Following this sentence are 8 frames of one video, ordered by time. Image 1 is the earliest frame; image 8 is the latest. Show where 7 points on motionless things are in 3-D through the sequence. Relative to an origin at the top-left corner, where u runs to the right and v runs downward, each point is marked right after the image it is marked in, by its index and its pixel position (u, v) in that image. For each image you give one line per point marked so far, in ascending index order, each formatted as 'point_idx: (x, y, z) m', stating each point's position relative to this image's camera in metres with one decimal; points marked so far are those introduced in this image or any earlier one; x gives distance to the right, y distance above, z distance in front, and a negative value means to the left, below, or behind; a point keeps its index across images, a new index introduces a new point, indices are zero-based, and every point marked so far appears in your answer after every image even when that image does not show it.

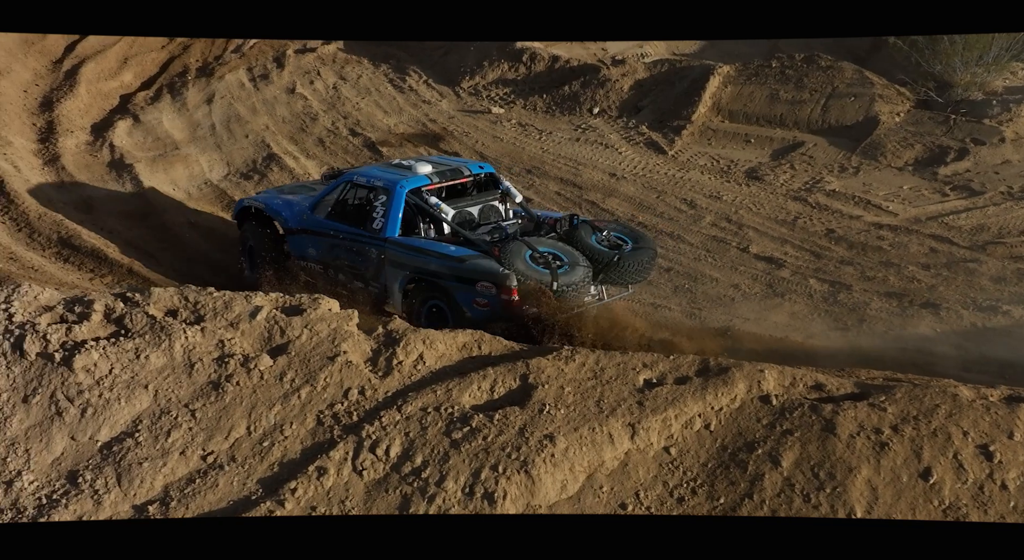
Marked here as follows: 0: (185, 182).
0: (-4.5, +1.4, +10.6) m
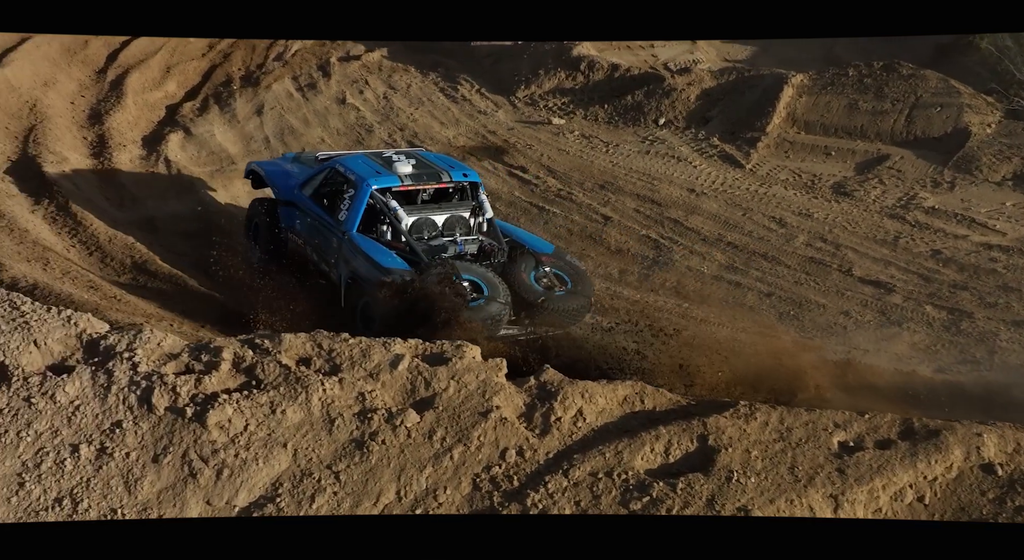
0: (-3.6, +1.1, +10.3) m
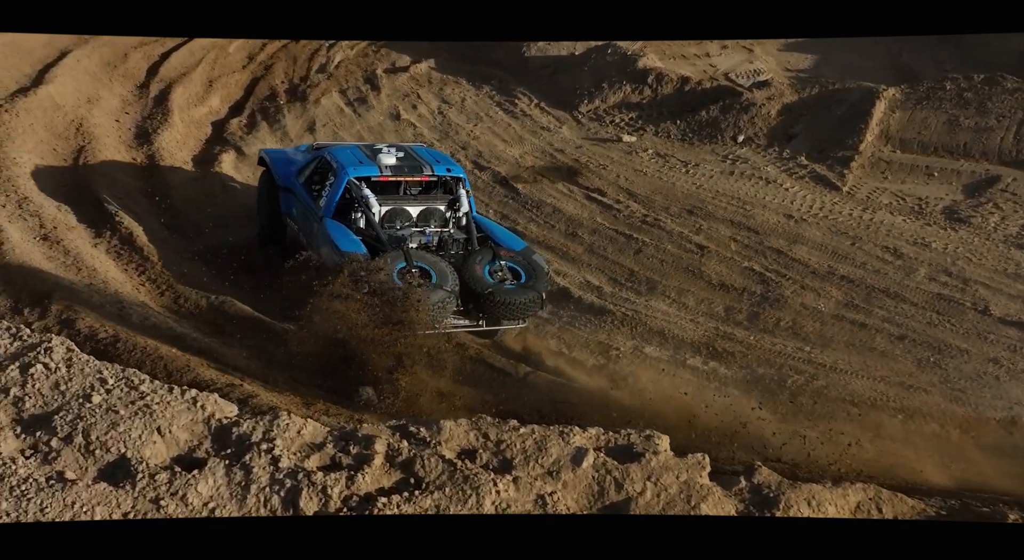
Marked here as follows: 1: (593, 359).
0: (-2.6, +0.7, +9.8) m
1: (+0.7, -0.7, +7.0) m
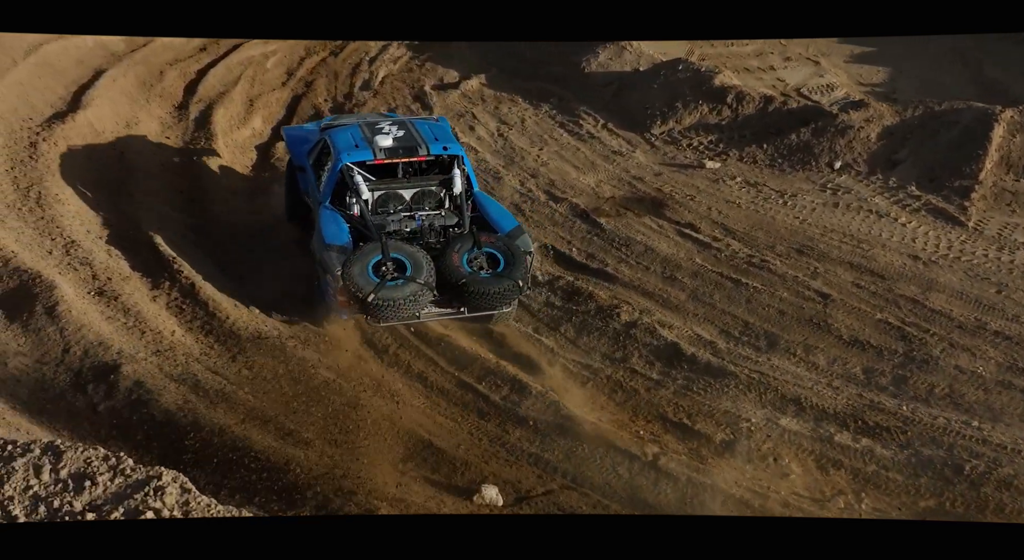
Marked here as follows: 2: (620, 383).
0: (-1.6, +0.2, +9.0) m
1: (+1.7, -1.2, +6.2) m
2: (+1.0, -0.9, +7.0) m
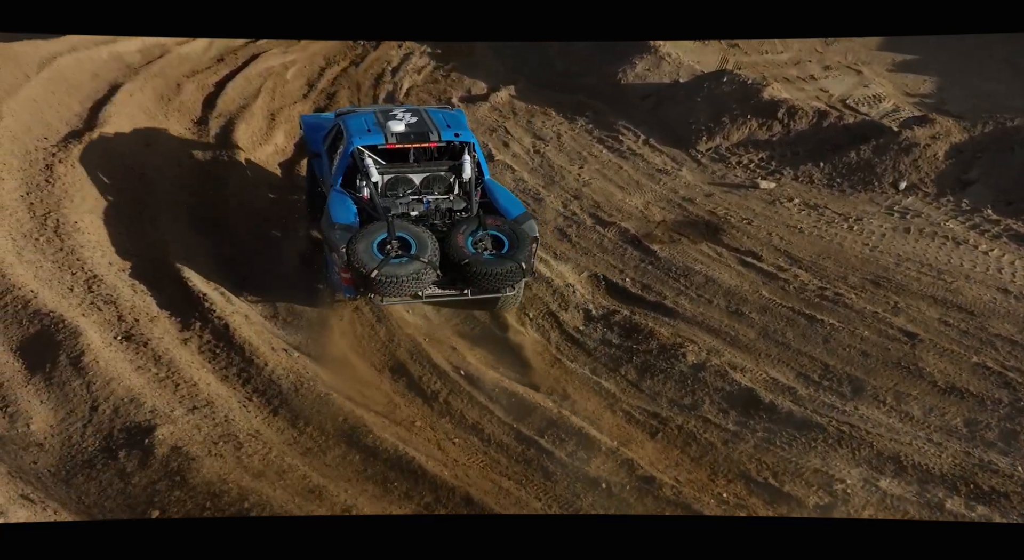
0: (-1.1, -0.2, +8.5) m
1: (+2.2, -1.6, +5.6) m
2: (+1.5, -1.3, +6.4) m
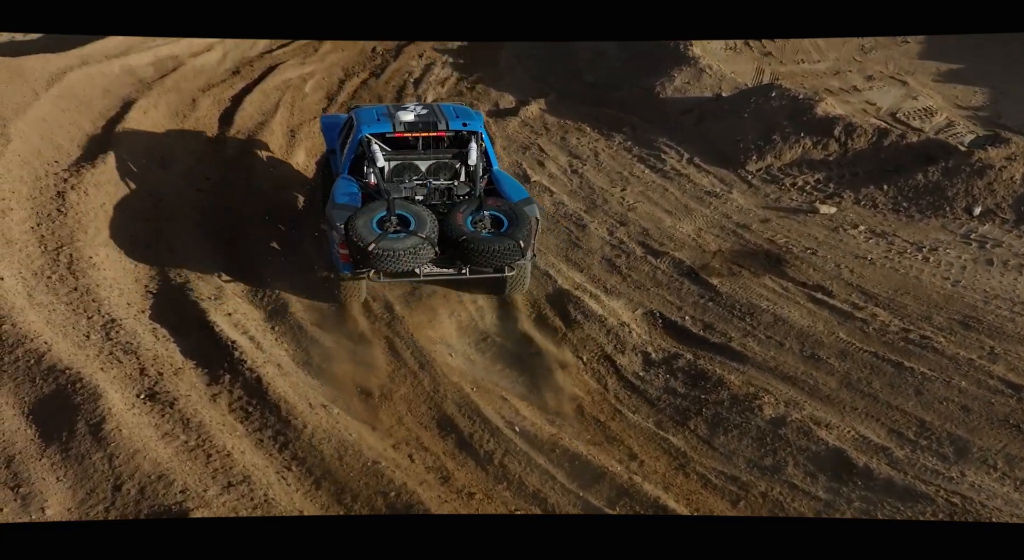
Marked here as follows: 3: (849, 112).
0: (-0.6, -0.6, +7.8) m
1: (+2.7, -2.0, +4.9) m
2: (+2.0, -1.7, +5.7) m
3: (+5.1, +2.5, +11.6) m
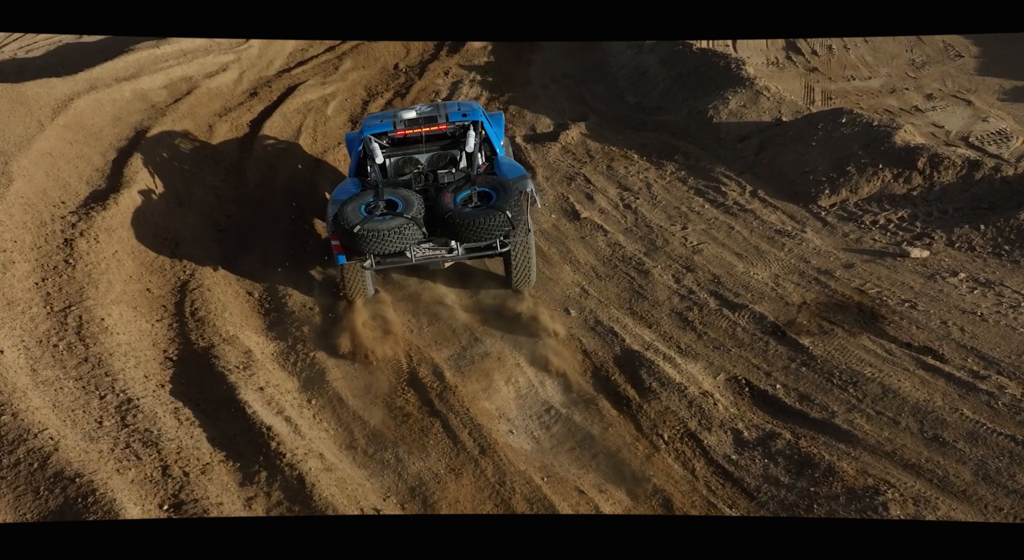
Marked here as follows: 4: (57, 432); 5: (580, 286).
0: (0.0, -1.2, +6.9) m
1: (+3.3, -2.5, +4.0) m
2: (+2.6, -2.2, +4.7) m
3: (+5.7, +2.0, +10.7) m
4: (-3.2, -1.1, +5.5) m
5: (+0.7, -0.1, +8.5) m
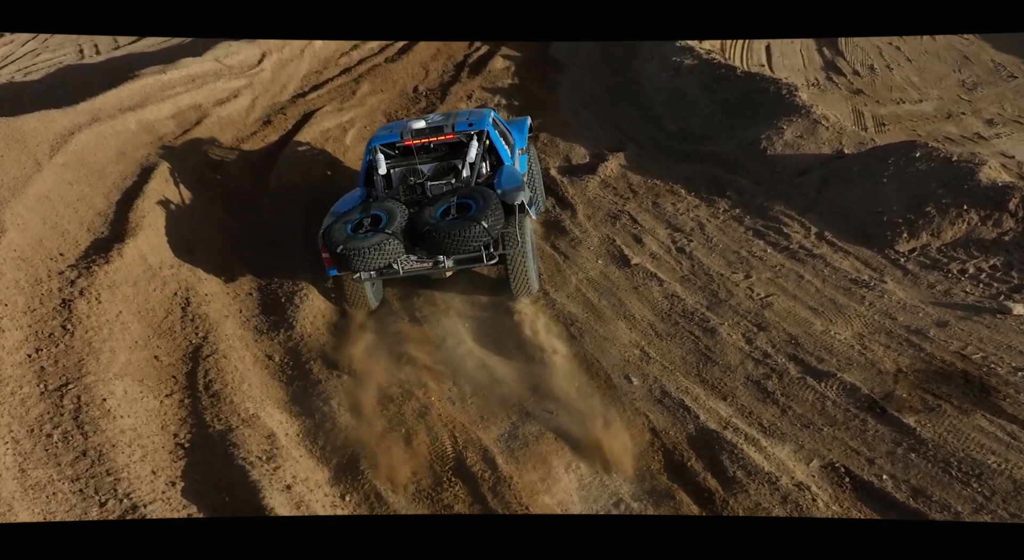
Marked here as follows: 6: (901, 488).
0: (+0.5, -1.7, +5.9) m
1: (+3.8, -3.0, +3.0) m
2: (+3.1, -2.8, +3.8) m
3: (+6.2, +1.4, +9.8) m
4: (-2.7, -1.6, +4.5) m
5: (+1.2, -0.7, +7.6) m
6: (+2.9, -1.6, +5.8) m
